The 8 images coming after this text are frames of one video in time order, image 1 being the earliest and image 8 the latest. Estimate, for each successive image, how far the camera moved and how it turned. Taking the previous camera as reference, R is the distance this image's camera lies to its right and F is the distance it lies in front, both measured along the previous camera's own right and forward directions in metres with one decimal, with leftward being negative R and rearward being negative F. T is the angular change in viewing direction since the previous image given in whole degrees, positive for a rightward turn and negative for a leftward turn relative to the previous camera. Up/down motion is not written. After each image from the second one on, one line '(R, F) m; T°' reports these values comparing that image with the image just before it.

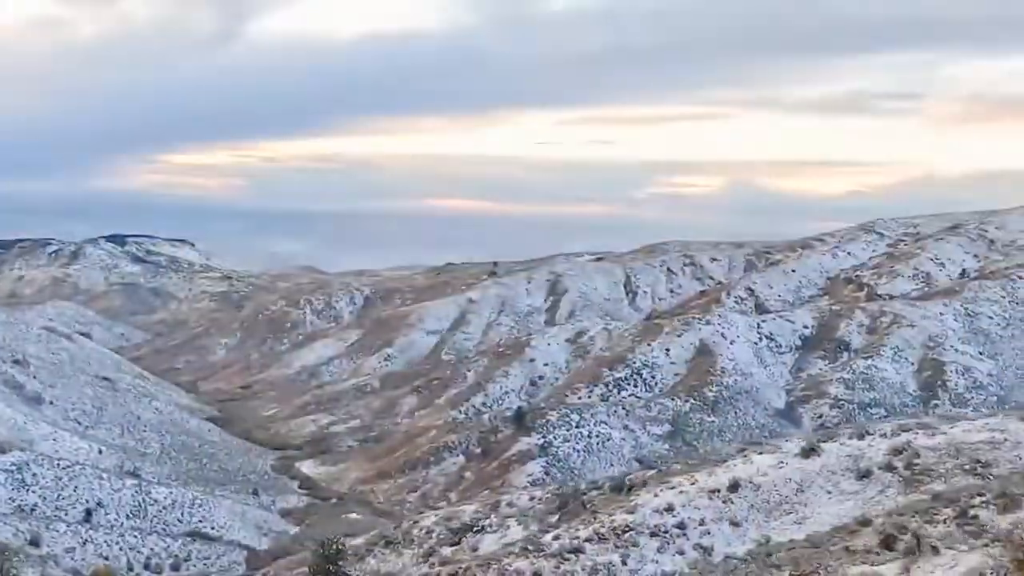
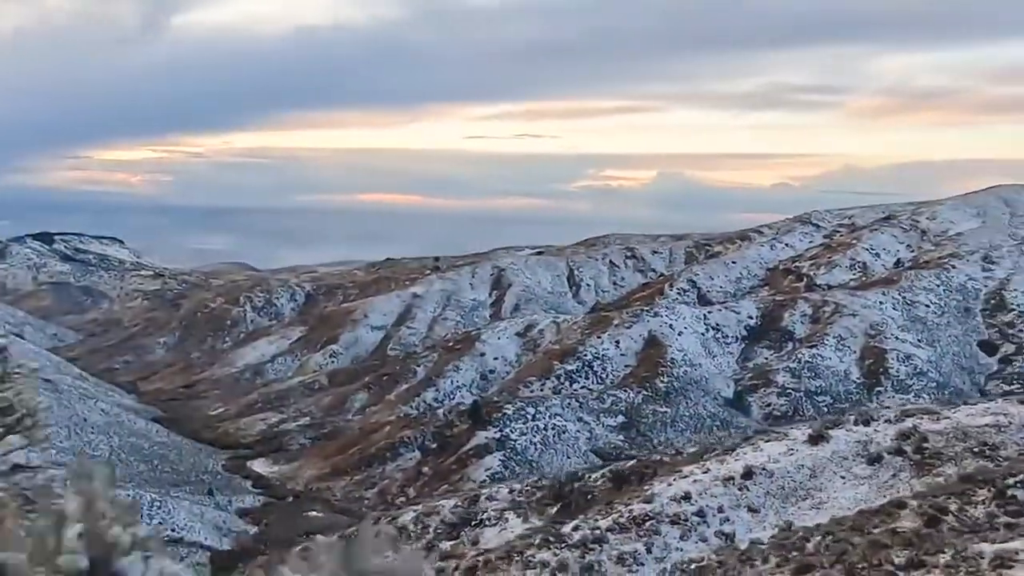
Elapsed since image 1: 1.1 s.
(-0.8, 0.0) m; +4°
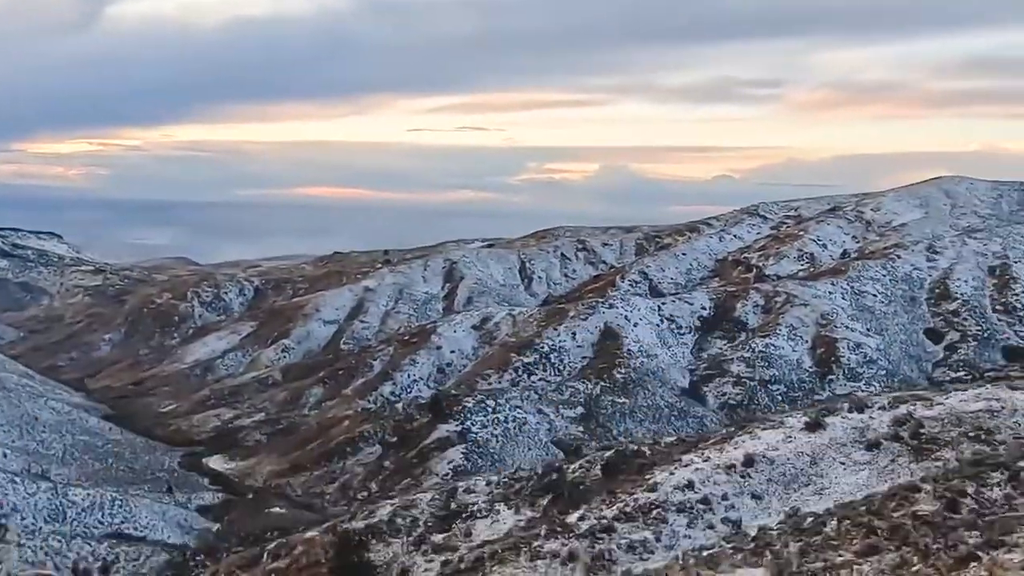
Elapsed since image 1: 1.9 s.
(-0.5, 0.0) m; +3°
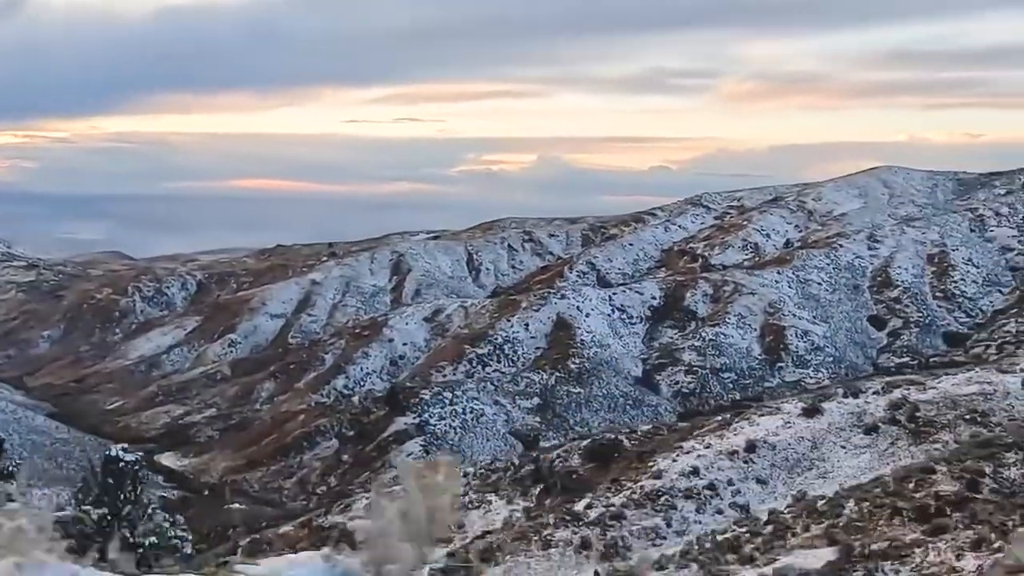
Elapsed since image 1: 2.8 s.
(-0.6, 0.0) m; +3°
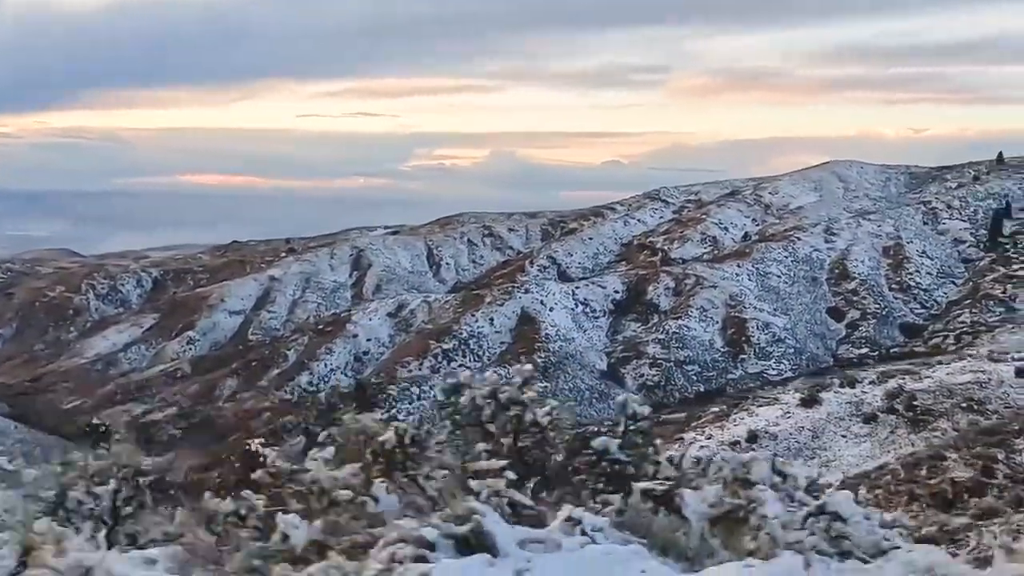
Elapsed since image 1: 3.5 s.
(-0.5, 0.0) m; +2°
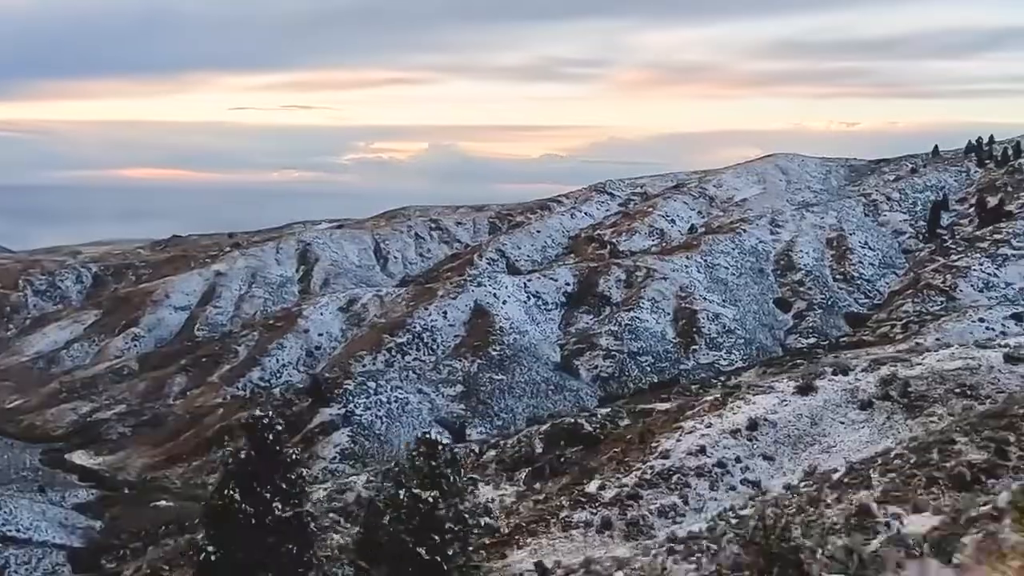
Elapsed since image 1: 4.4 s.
(-0.6, 0.0) m; +3°
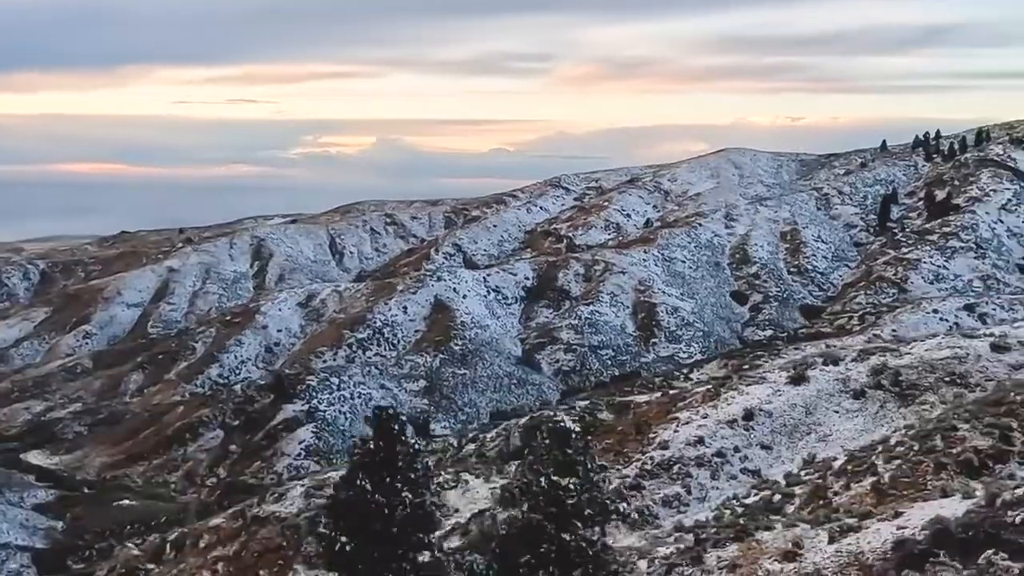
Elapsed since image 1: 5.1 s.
(-0.5, 0.0) m; +3°
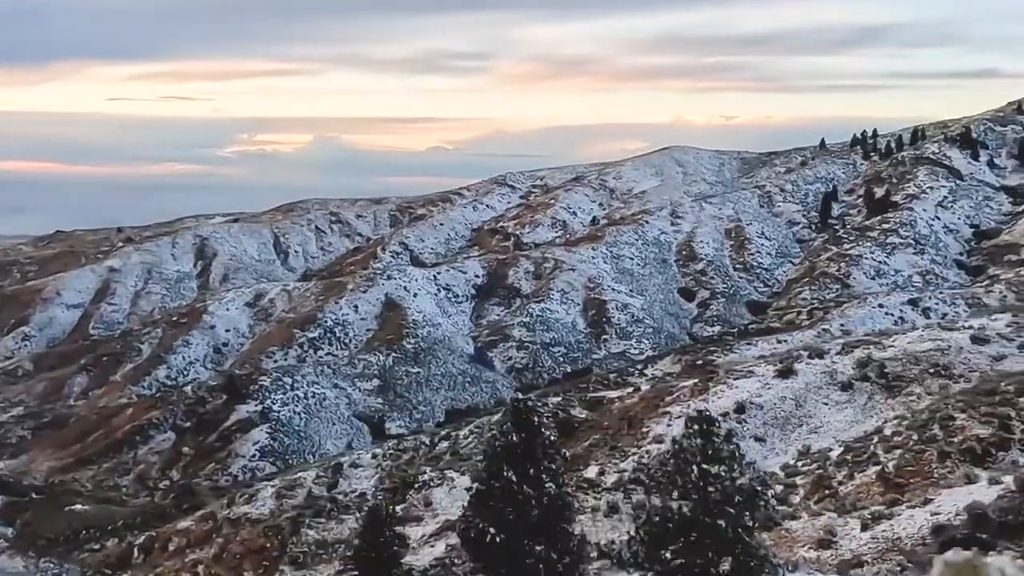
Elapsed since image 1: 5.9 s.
(-0.5, 0.0) m; +3°
